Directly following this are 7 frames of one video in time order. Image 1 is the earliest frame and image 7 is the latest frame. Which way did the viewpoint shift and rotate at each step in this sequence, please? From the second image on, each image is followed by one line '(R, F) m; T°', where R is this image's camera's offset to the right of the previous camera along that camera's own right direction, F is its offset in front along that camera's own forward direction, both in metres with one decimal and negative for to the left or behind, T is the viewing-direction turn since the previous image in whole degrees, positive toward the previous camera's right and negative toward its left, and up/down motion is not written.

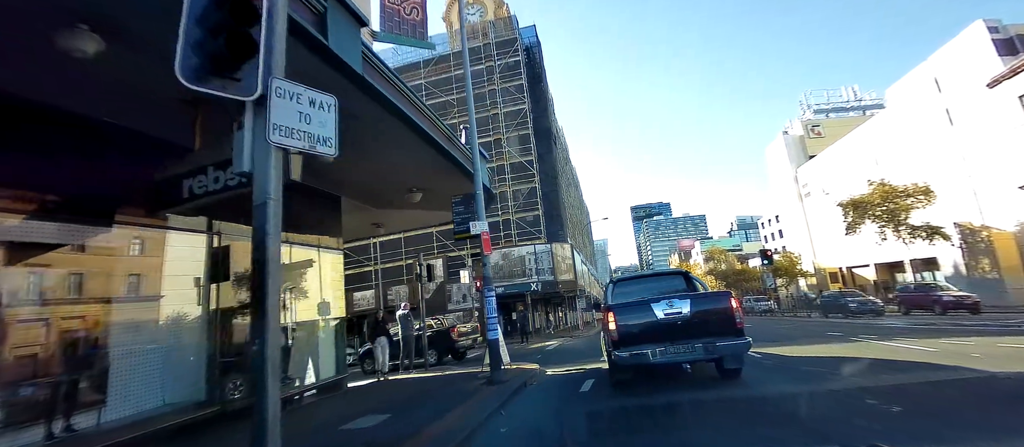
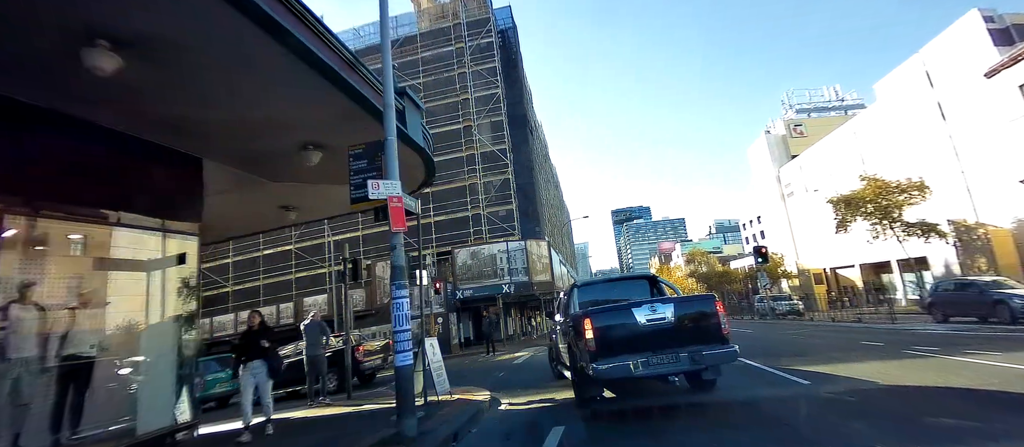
(+0.7, +3.0) m; +2°
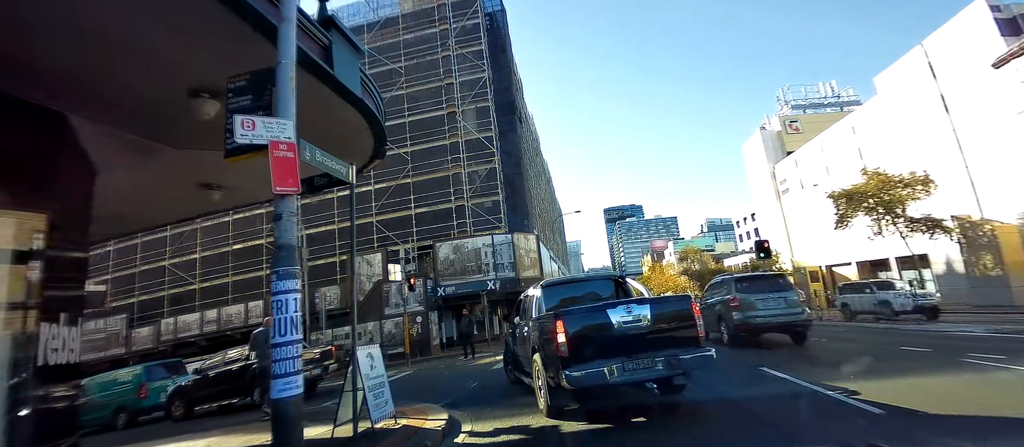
(+0.4, +1.7) m; +1°
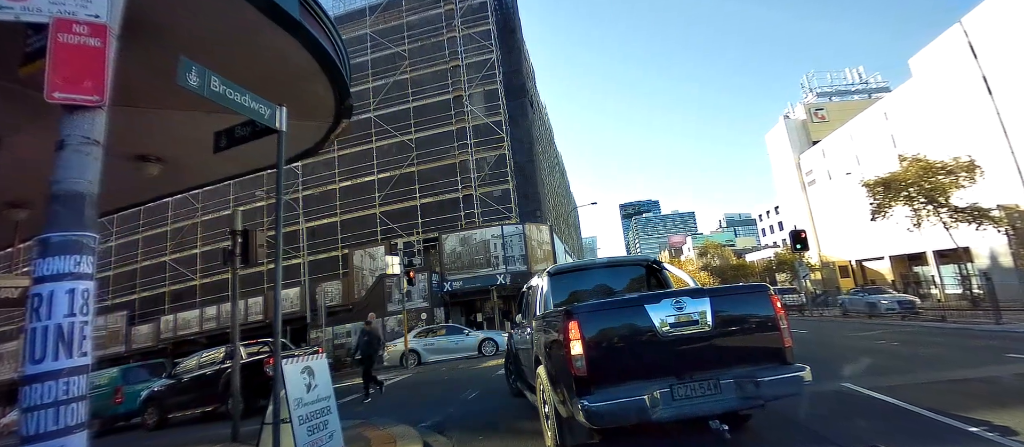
(+0.2, +1.6) m; -2°
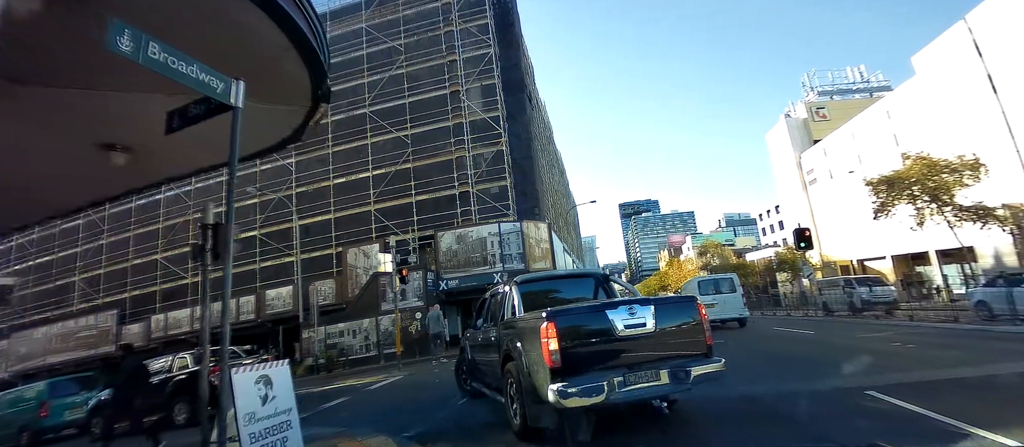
(+0.1, +0.5) m; 0°
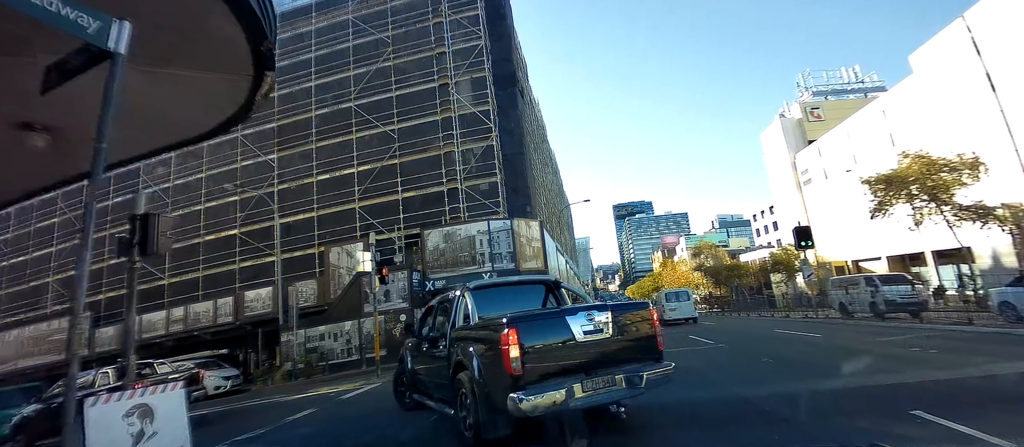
(+0.2, +0.9) m; +1°
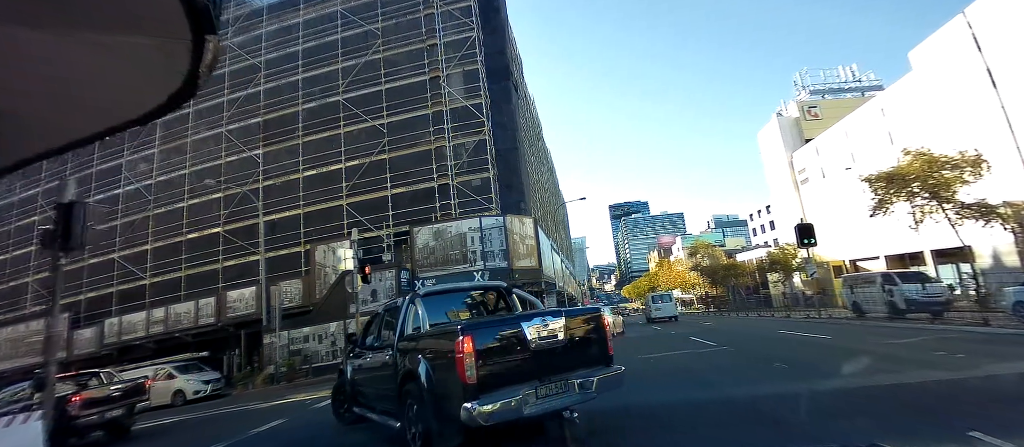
(+0.2, +0.7) m; 0°
